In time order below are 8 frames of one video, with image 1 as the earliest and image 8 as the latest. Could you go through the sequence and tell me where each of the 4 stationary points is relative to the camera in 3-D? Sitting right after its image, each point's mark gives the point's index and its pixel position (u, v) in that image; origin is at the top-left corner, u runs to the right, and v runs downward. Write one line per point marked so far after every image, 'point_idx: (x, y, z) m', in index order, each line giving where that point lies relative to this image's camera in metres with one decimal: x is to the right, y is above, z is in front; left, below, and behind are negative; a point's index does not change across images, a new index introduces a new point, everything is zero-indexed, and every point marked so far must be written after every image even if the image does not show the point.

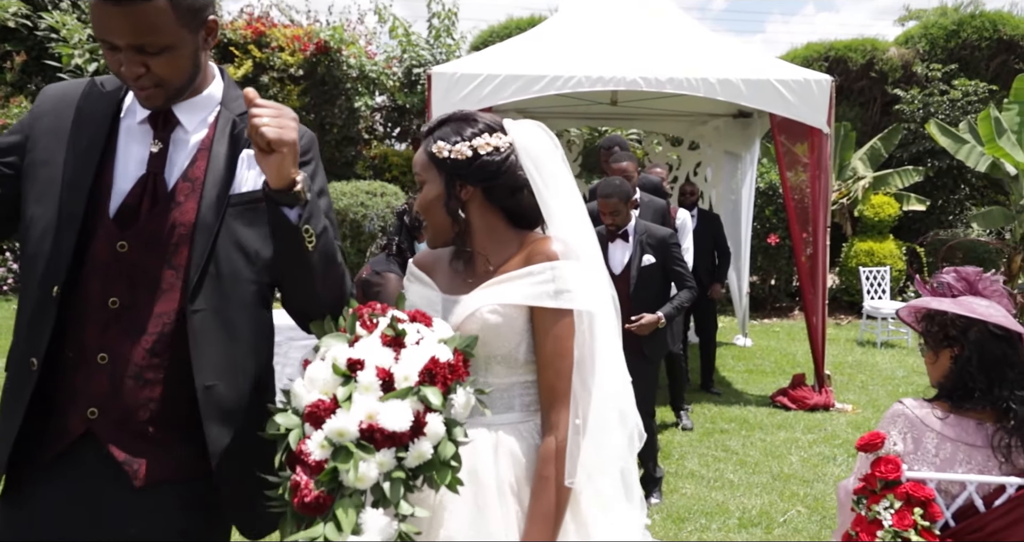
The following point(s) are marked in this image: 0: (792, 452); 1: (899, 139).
0: (+1.8, -1.1, +5.9) m
1: (+5.4, +1.8, +12.7) m
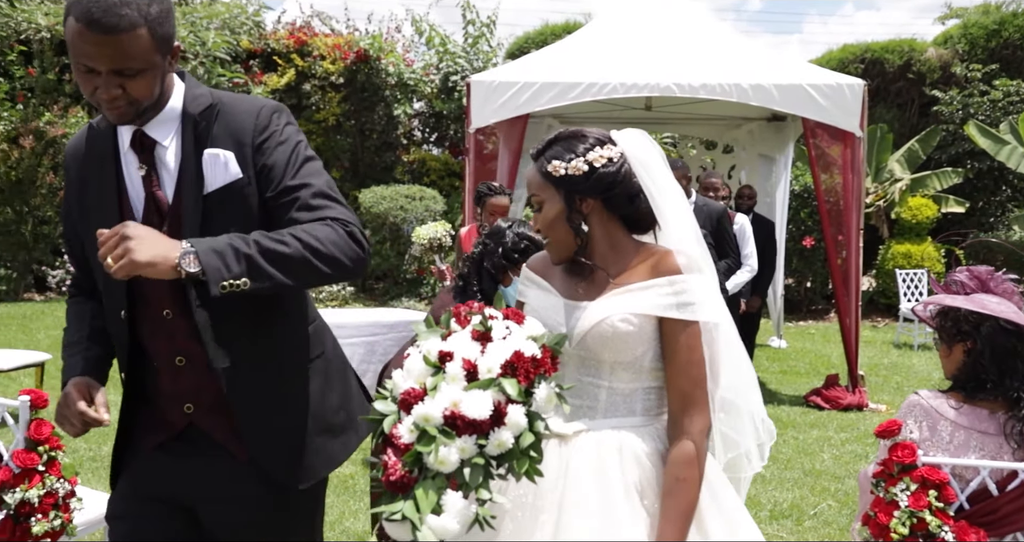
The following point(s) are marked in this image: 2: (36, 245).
0: (+2.0, -1.2, +6.0) m
1: (+5.9, +1.8, +12.7) m
2: (-6.9, +0.4, +13.4) m
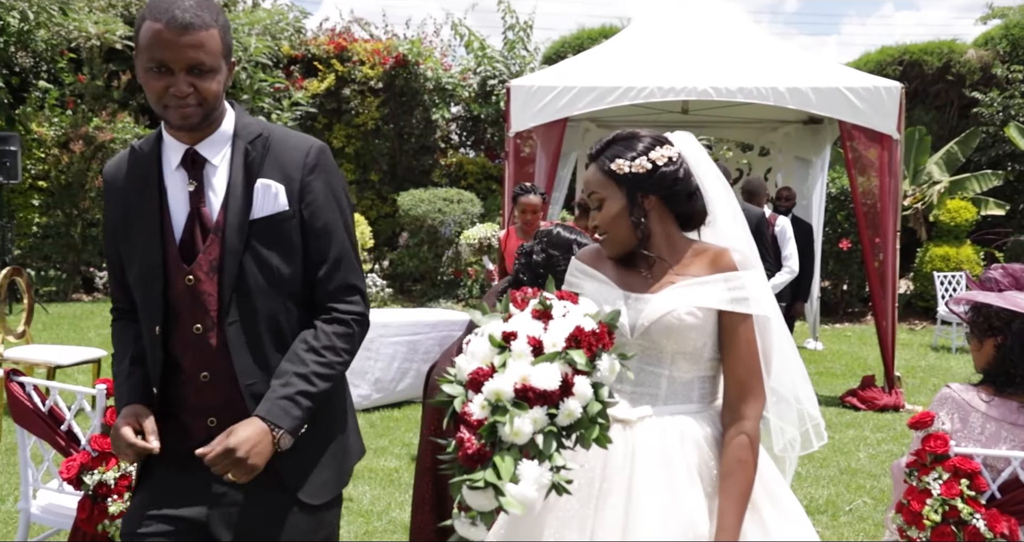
0: (+2.3, -1.2, +6.0) m
1: (+6.4, +1.8, +12.7) m
2: (-6.4, +0.4, +13.7) m
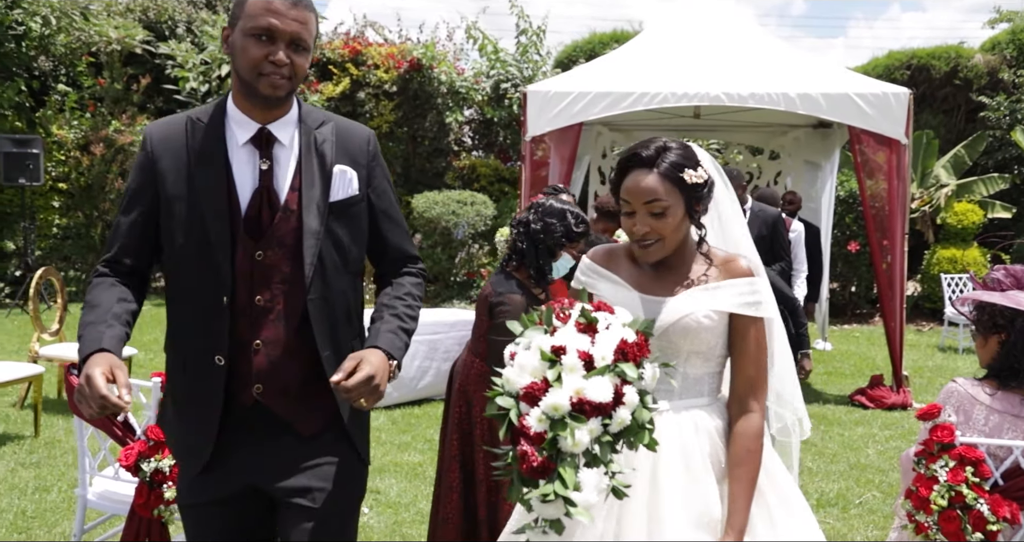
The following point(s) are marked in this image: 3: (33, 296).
0: (+2.4, -1.2, +6.2) m
1: (+6.5, +1.7, +12.8) m
2: (-6.2, +0.4, +14.0) m
3: (-3.4, -0.2, +6.7) m
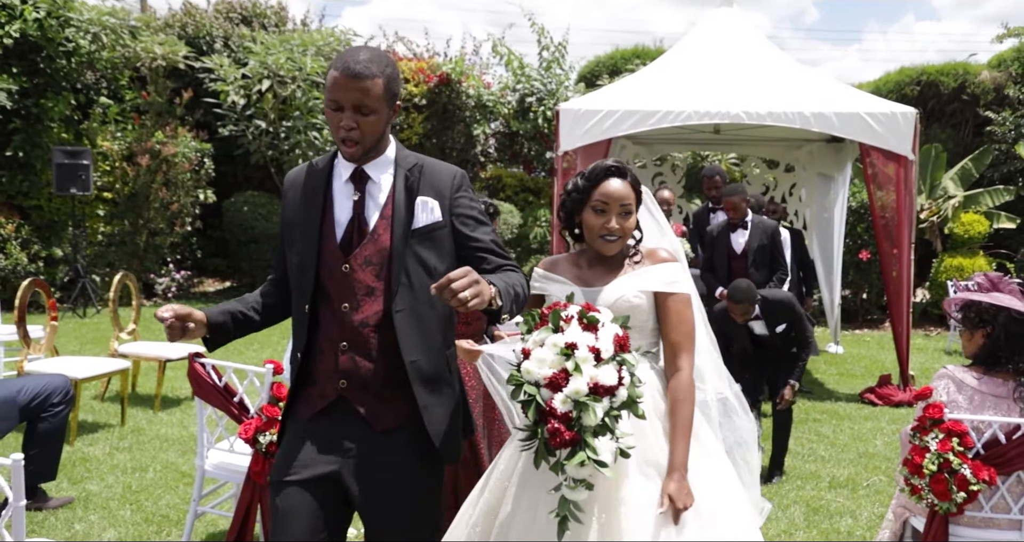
0: (+2.7, -1.2, +6.8) m
1: (+6.9, +1.6, +13.3) m
2: (-5.8, +0.3, +14.7) m
3: (-3.1, -0.2, +7.3) m
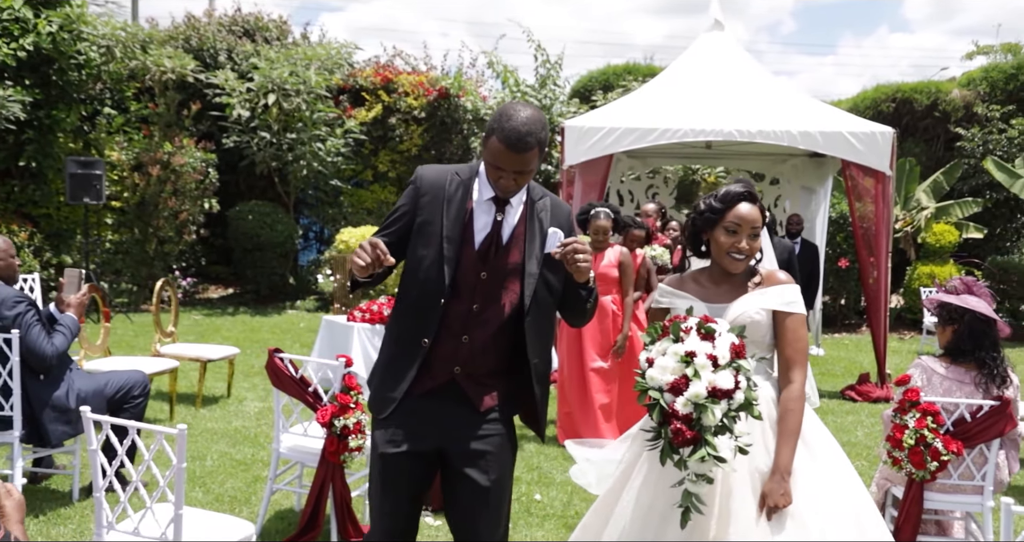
0: (+2.8, -1.3, +7.5) m
1: (+6.9, +1.5, +14.2) m
2: (-5.9, +0.2, +15.1) m
3: (-3.0, -0.3, +7.9) m
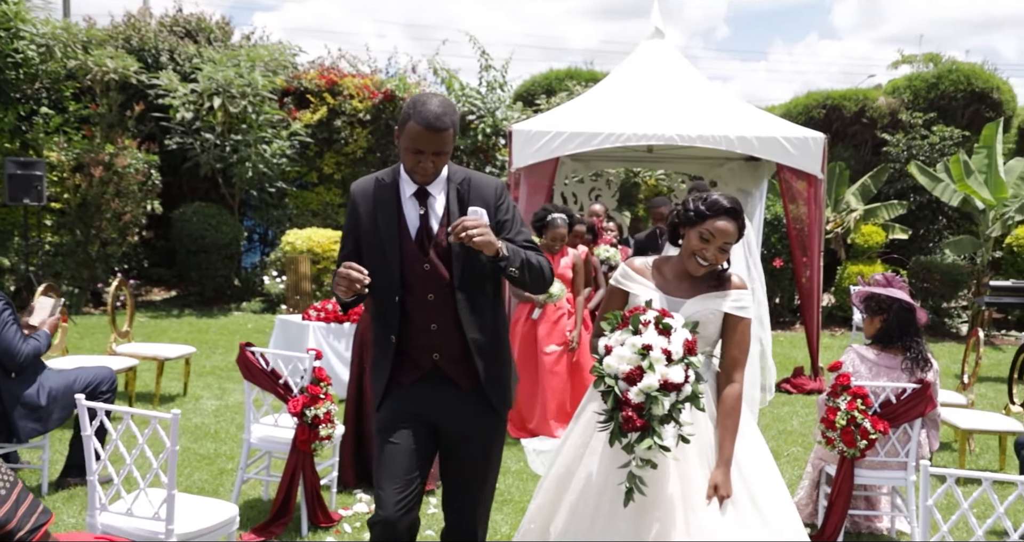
0: (+2.4, -1.3, +7.9) m
1: (+6.0, +1.5, +14.8) m
2: (-6.7, +0.1, +15.0) m
3: (-3.4, -0.3, +7.9) m
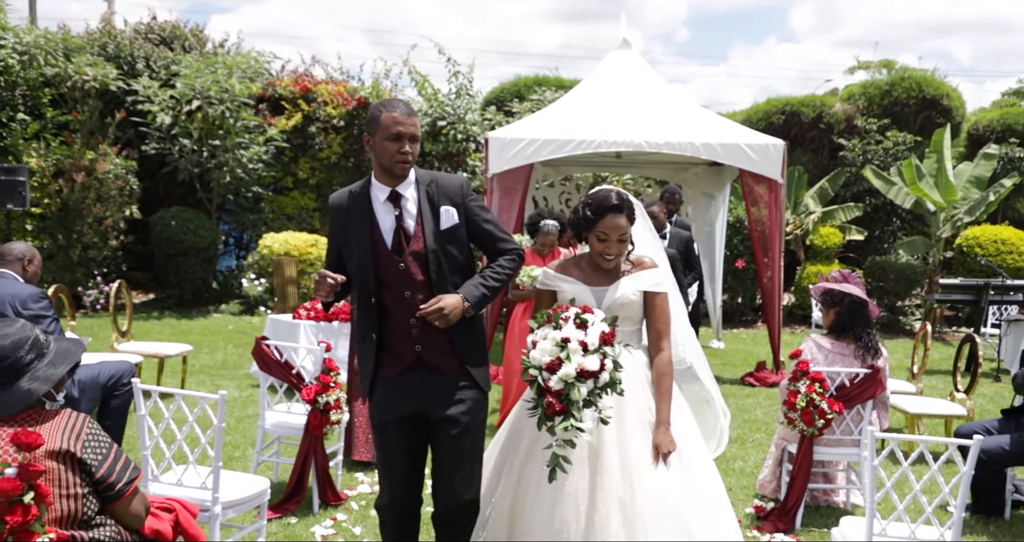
0: (+2.3, -1.2, +8.5) m
1: (+5.6, +1.5, +15.6) m
2: (-7.2, +0.1, +15.2) m
3: (-3.6, -0.3, +8.3) m
